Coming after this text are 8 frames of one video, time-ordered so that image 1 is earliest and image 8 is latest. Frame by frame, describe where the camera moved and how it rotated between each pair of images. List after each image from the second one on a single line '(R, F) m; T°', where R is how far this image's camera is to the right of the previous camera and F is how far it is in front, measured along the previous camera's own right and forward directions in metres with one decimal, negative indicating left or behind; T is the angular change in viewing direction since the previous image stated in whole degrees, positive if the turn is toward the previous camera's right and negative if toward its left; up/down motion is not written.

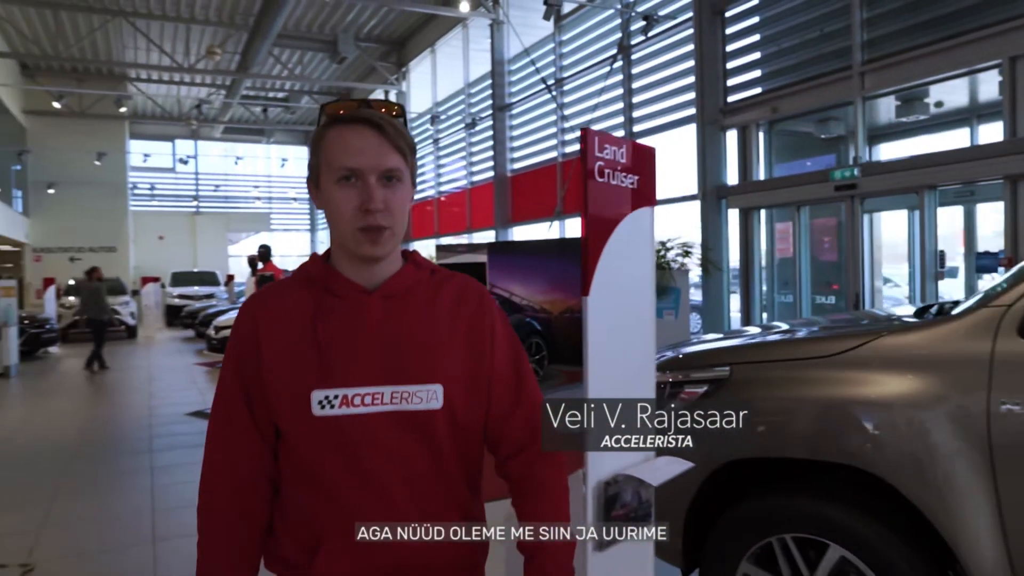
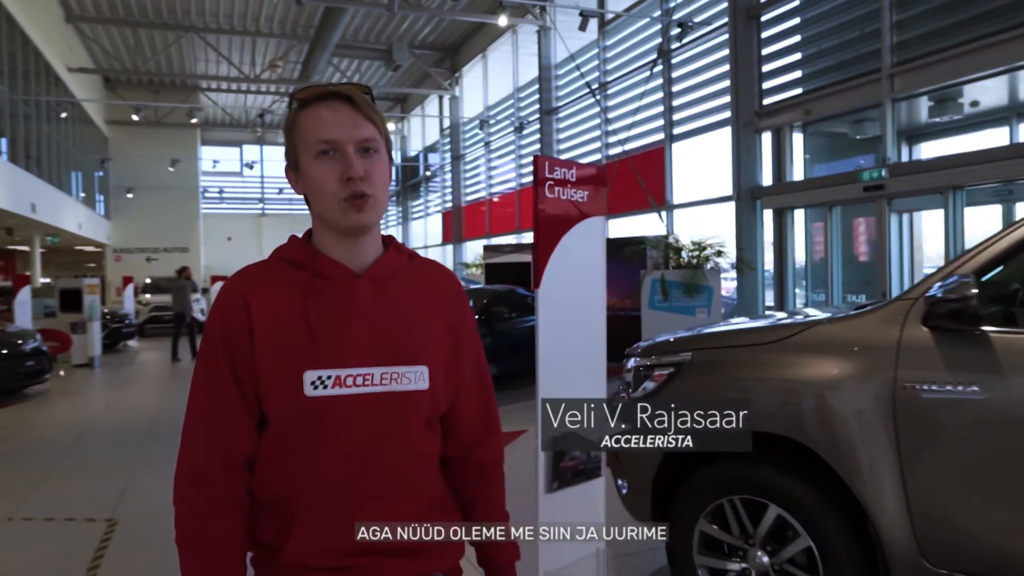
(+0.2, -0.4) m; -5°
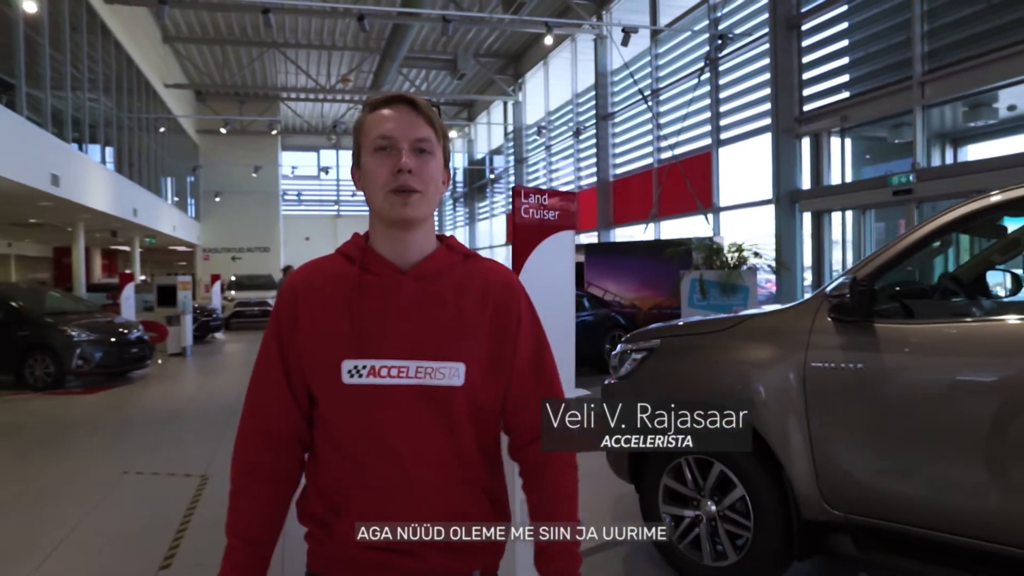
(+0.3, -0.6) m; -6°
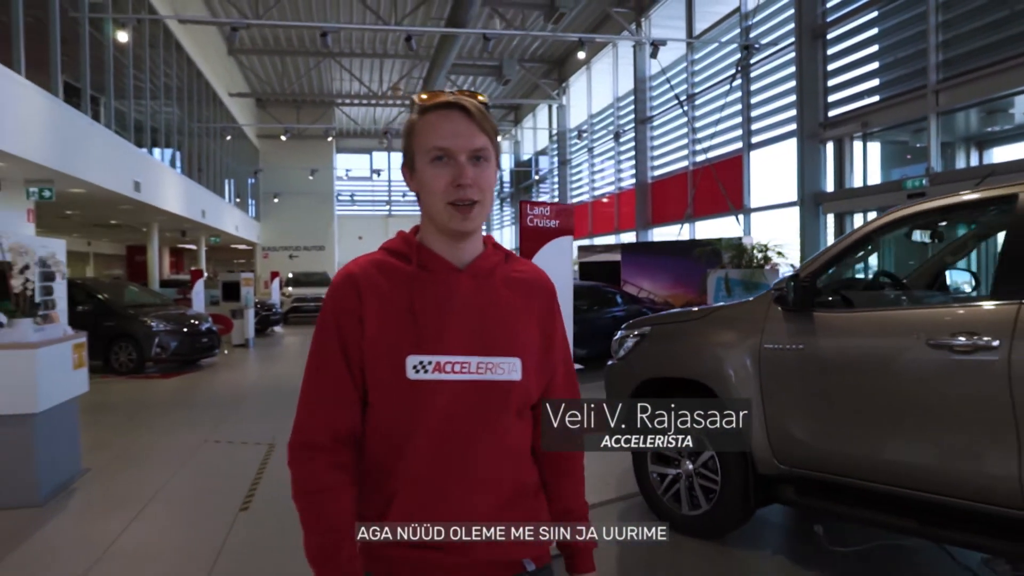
(+0.2, -0.6) m; -4°
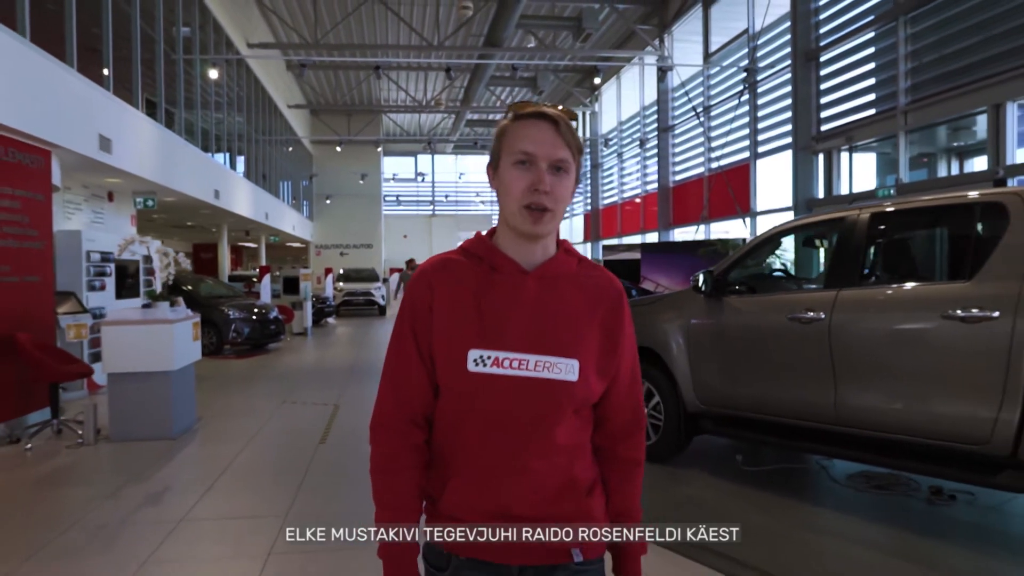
(+0.3, -1.3) m; -3°
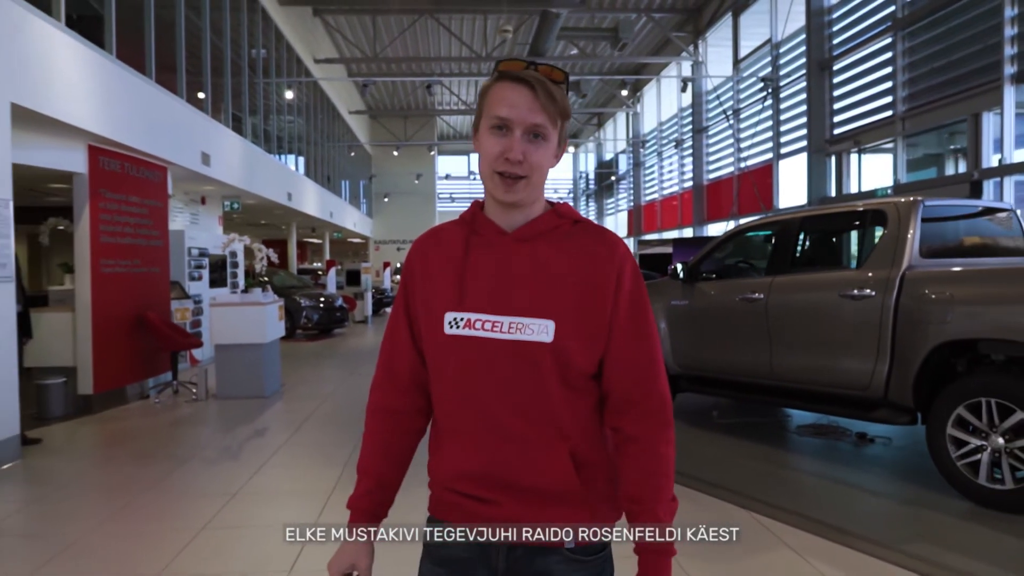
(+0.3, -1.2) m; -4°
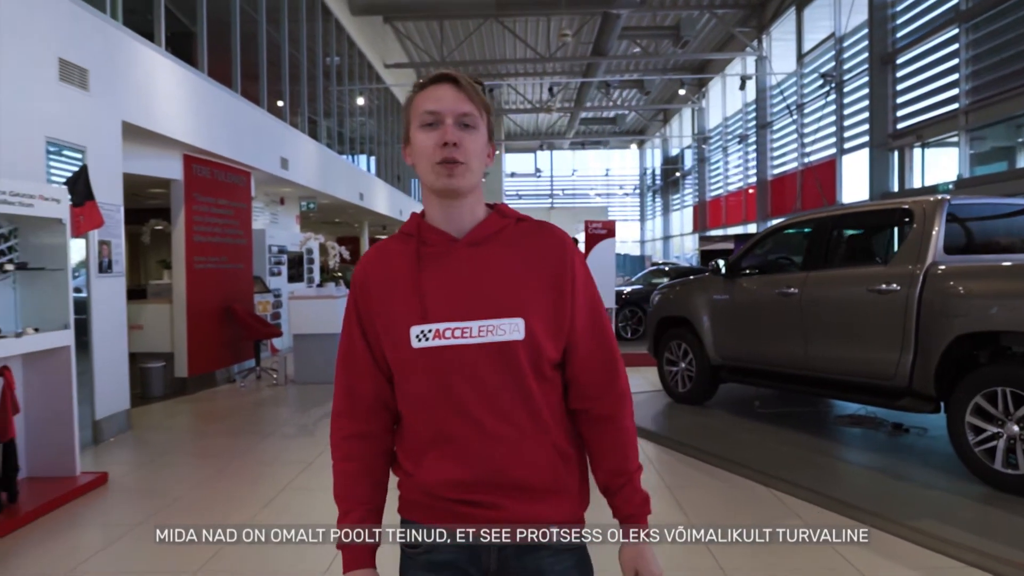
(+0.2, -0.4) m; -5°
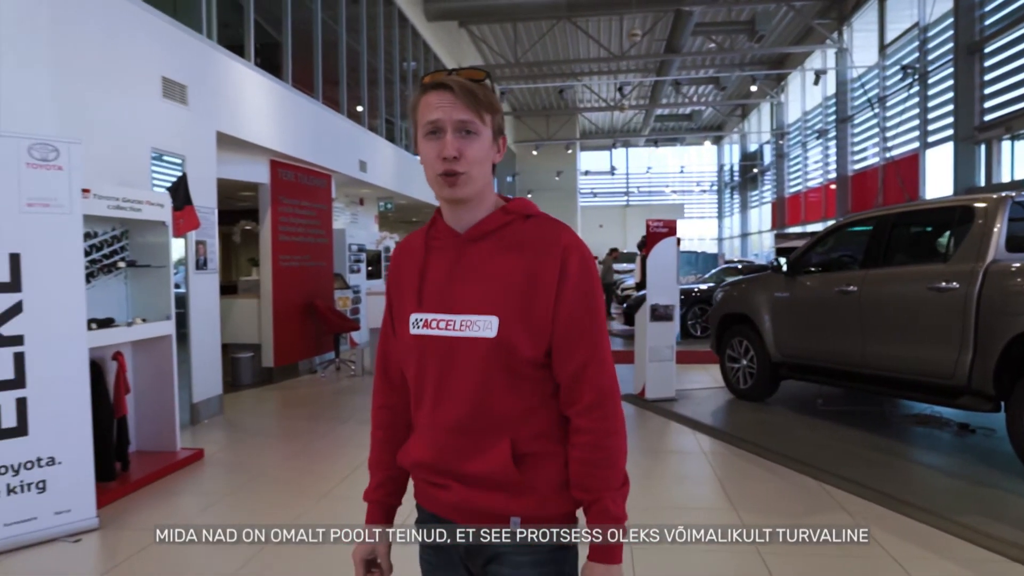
(+0.1, -0.2) m; -6°
